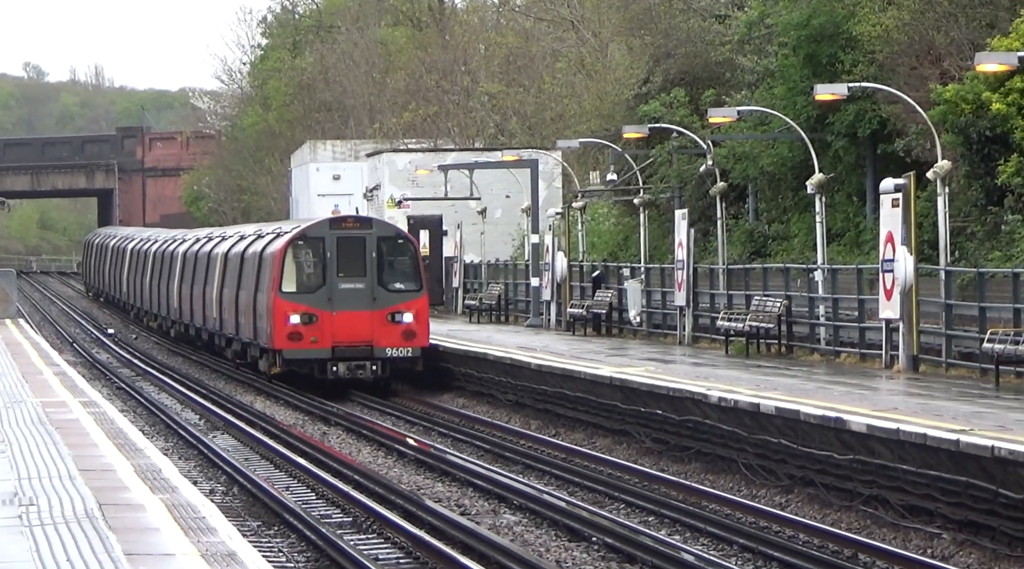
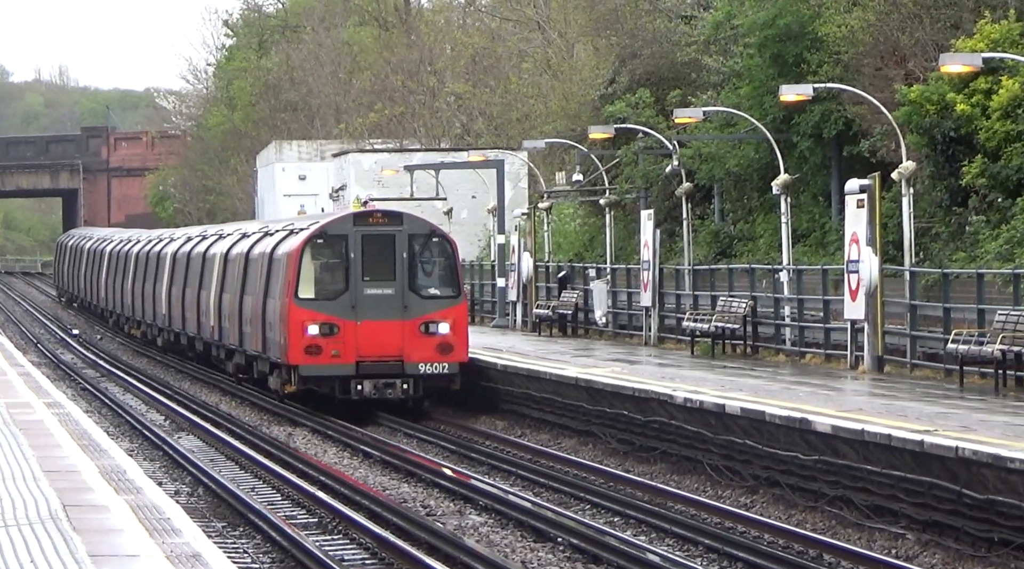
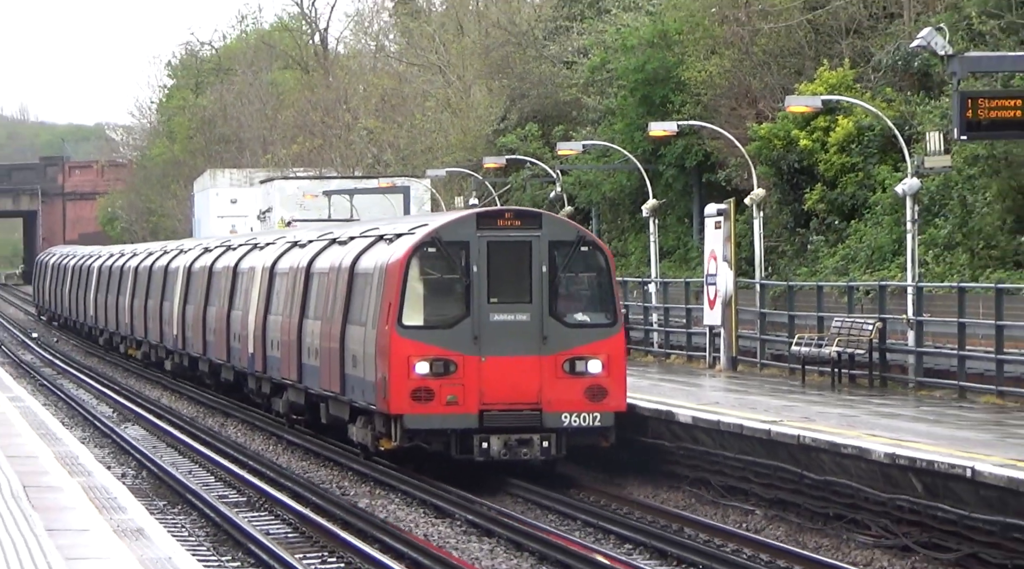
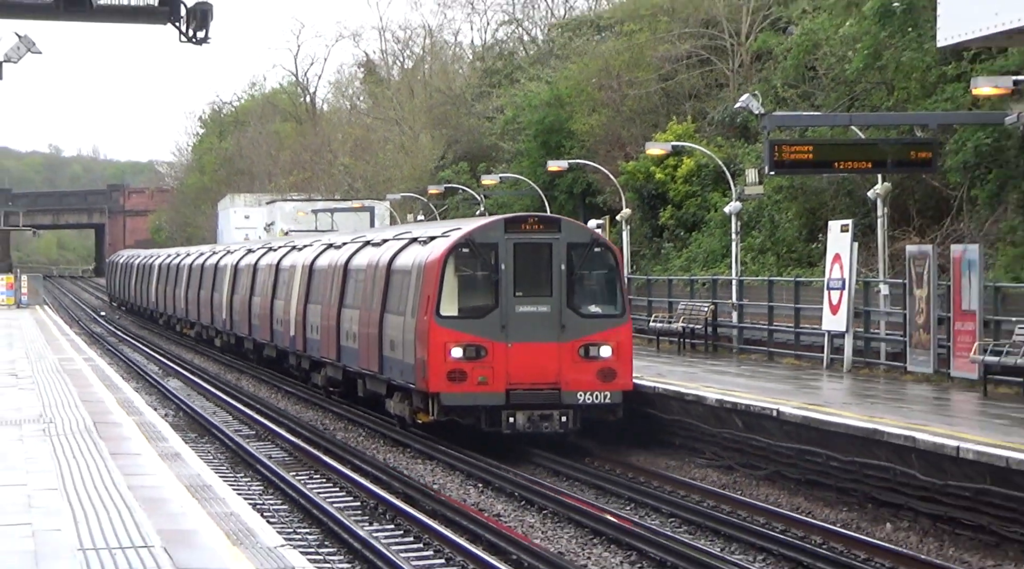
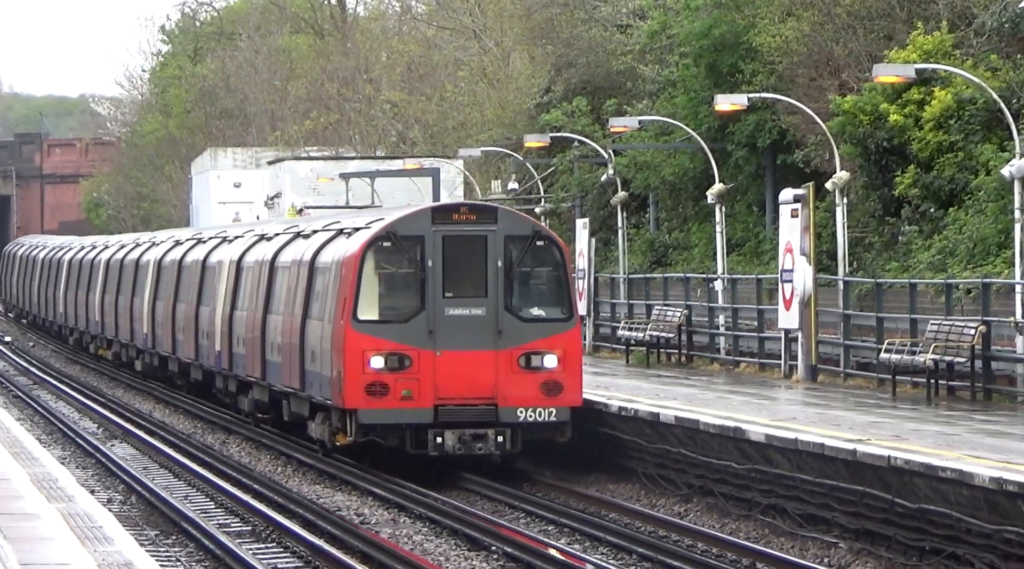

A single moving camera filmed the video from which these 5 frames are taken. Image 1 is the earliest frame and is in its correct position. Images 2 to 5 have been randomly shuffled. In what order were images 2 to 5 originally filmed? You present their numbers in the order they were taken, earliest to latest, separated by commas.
2, 5, 3, 4
